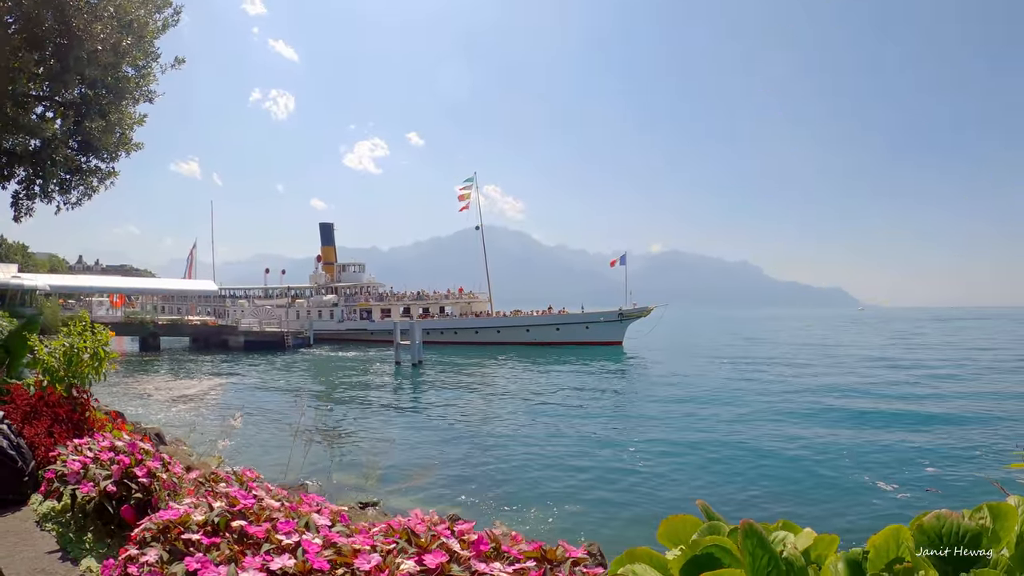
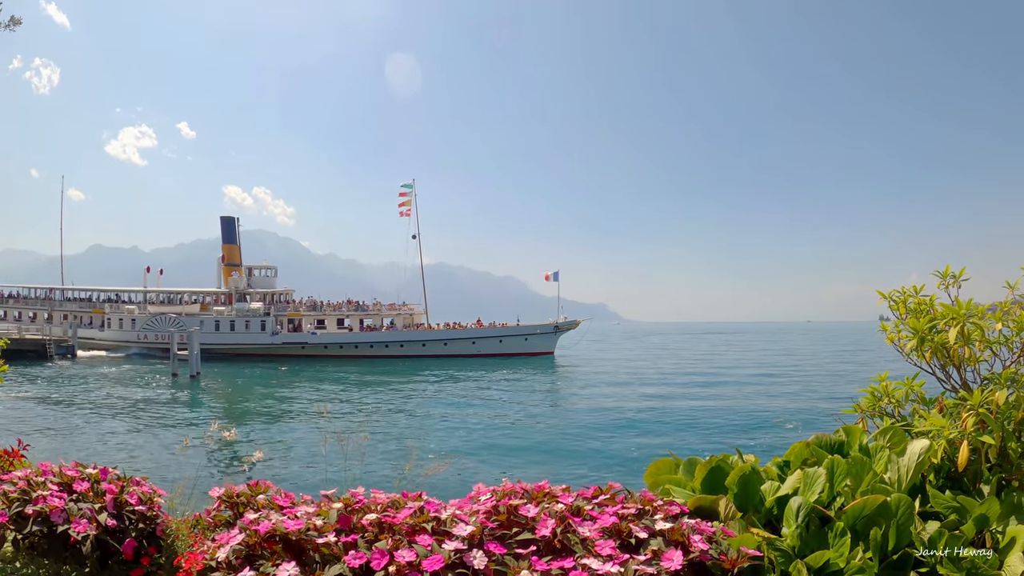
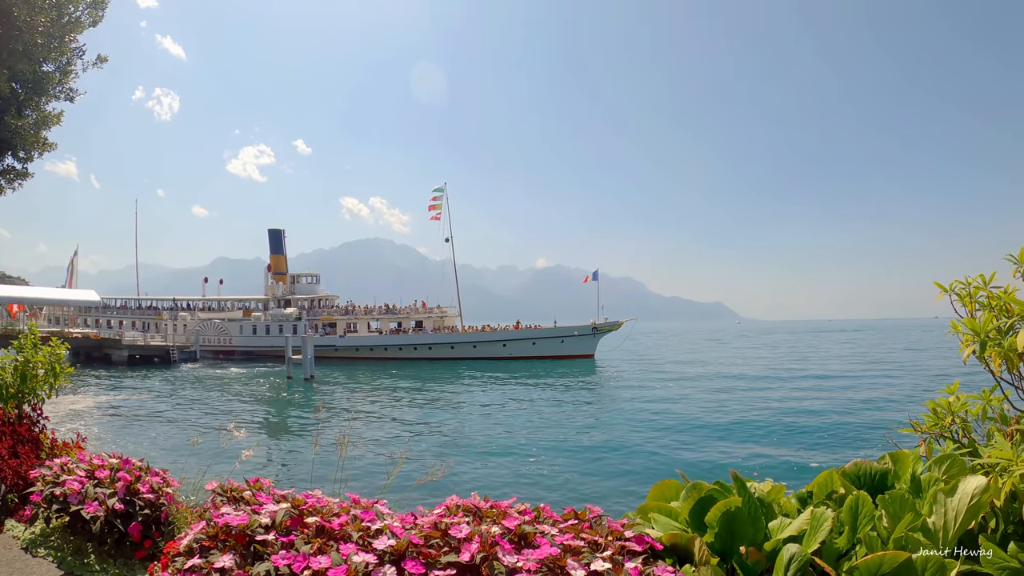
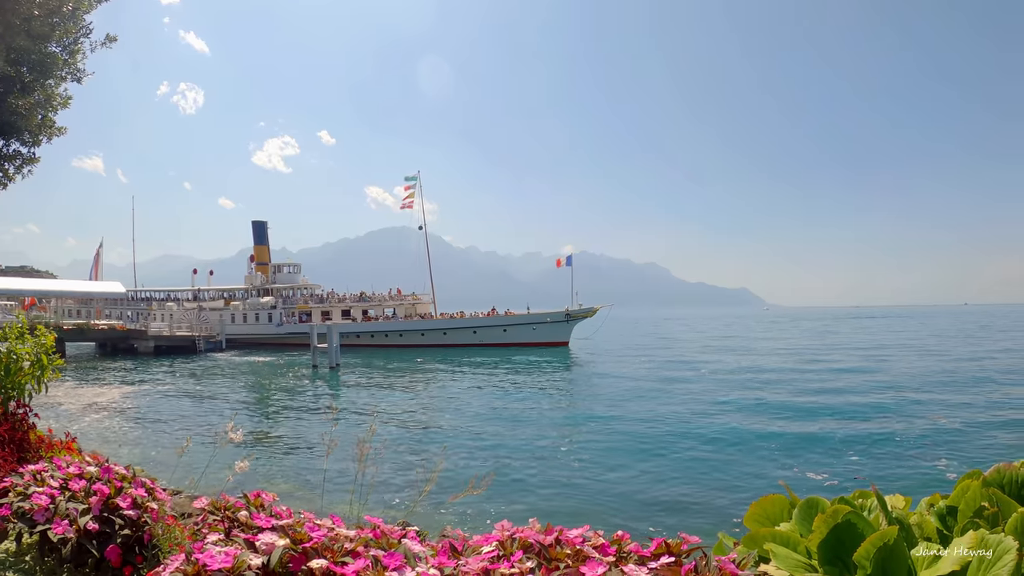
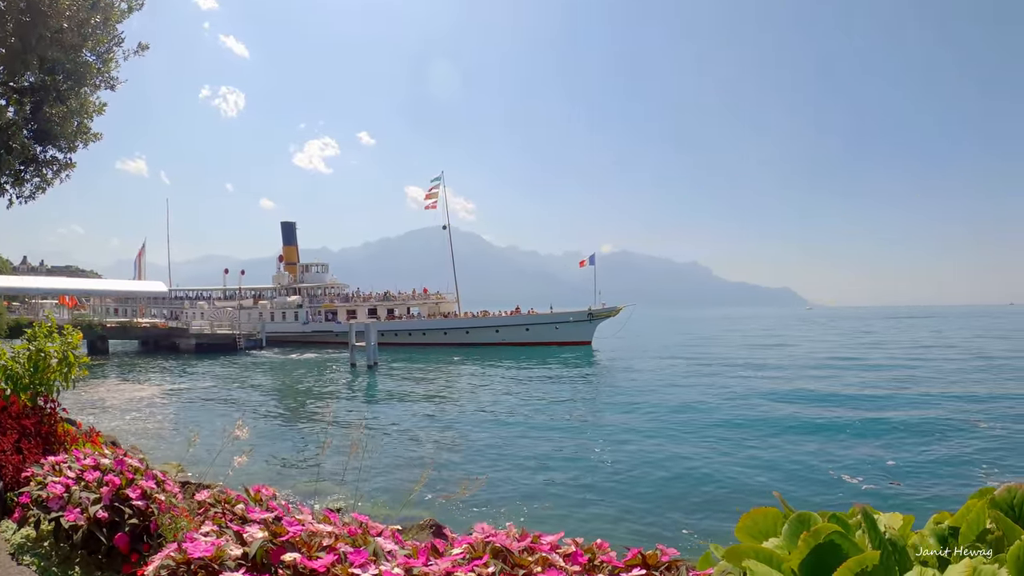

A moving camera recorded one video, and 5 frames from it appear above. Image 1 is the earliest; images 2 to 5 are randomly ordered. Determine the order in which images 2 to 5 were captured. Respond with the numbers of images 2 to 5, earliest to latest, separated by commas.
5, 4, 3, 2
